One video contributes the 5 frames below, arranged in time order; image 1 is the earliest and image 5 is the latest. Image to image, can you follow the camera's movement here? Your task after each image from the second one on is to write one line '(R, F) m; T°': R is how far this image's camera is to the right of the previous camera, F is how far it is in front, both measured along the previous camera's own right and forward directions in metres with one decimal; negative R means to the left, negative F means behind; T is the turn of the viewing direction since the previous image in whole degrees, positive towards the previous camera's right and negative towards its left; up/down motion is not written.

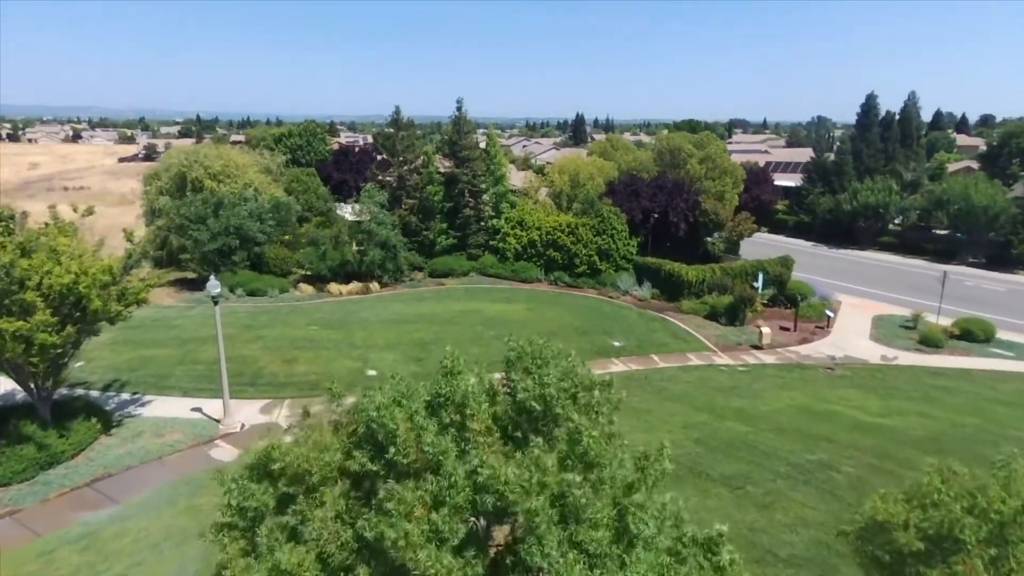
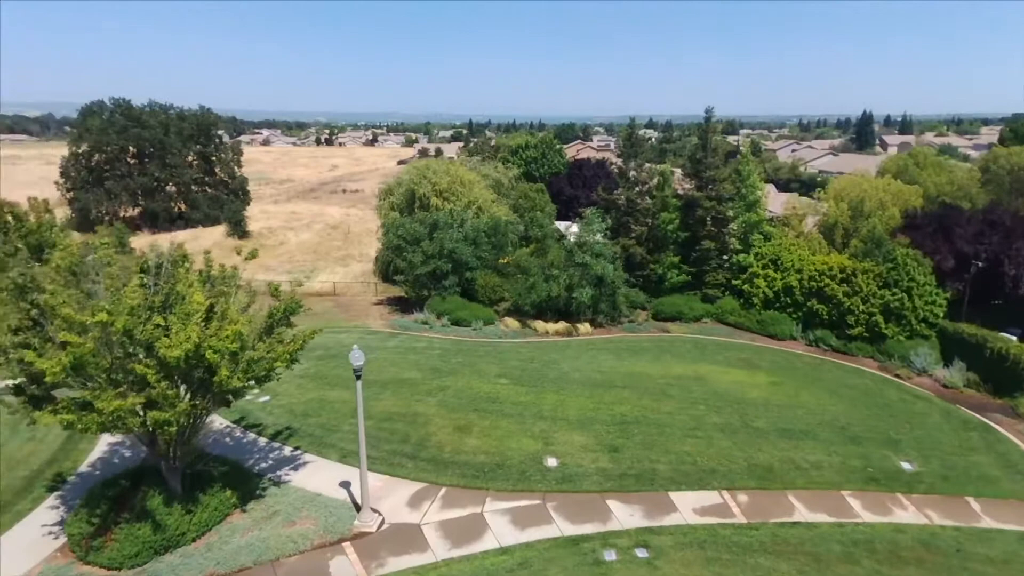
(+0.3, +4.6) m; -22°
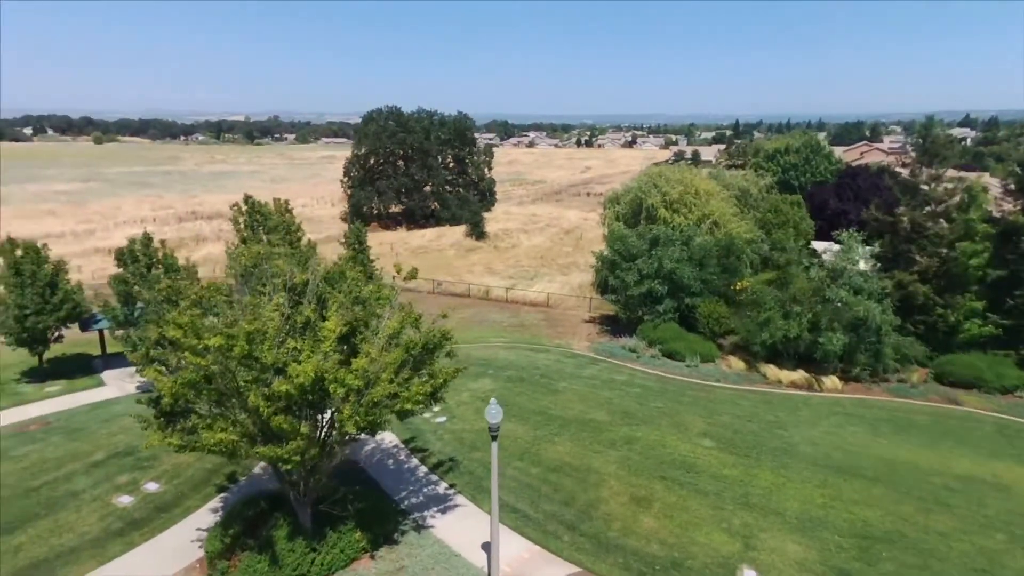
(+0.9, +3.0) m; -22°
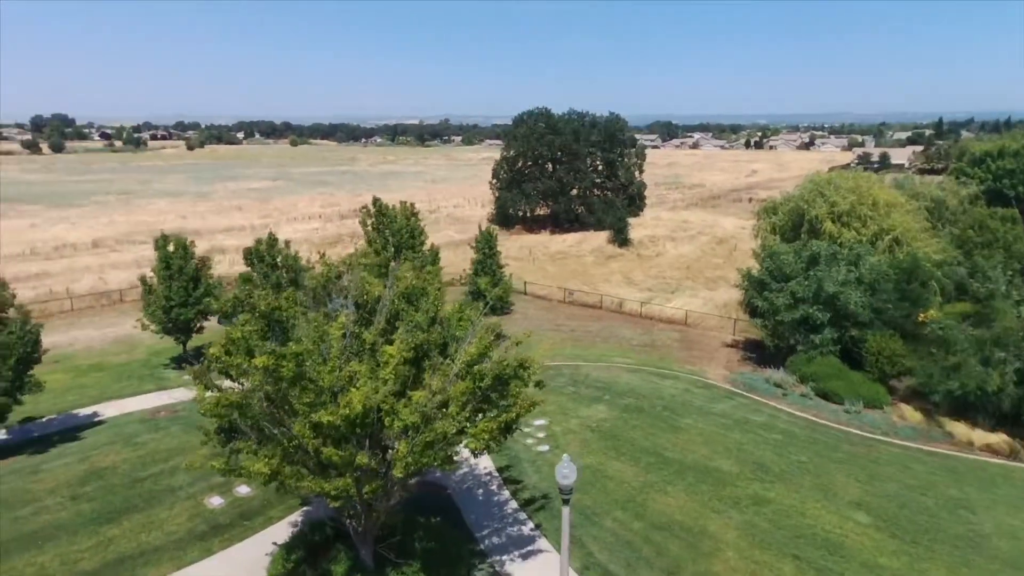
(+0.9, +1.8) m; -14°
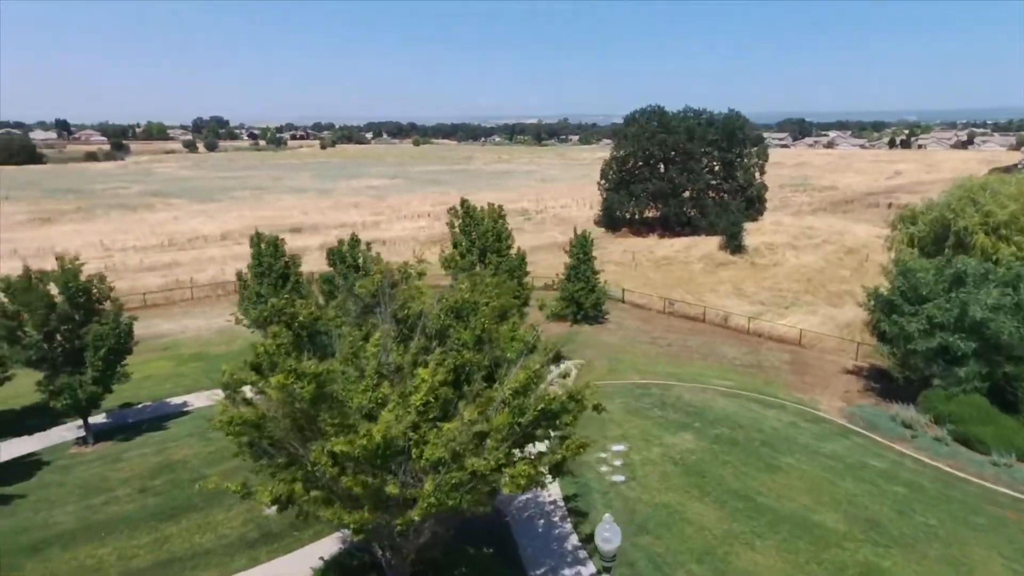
(+0.8, +1.3) m; -10°
